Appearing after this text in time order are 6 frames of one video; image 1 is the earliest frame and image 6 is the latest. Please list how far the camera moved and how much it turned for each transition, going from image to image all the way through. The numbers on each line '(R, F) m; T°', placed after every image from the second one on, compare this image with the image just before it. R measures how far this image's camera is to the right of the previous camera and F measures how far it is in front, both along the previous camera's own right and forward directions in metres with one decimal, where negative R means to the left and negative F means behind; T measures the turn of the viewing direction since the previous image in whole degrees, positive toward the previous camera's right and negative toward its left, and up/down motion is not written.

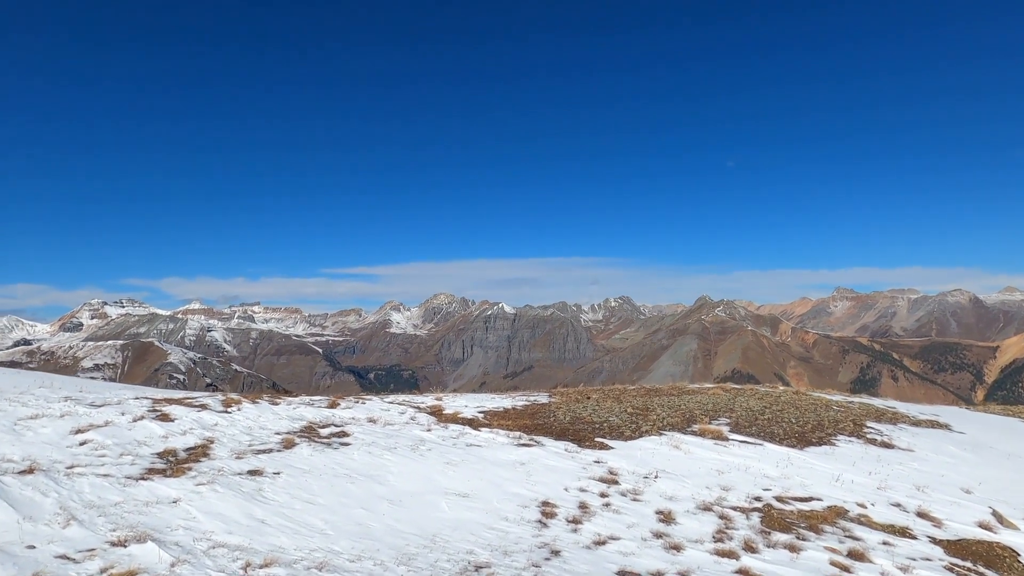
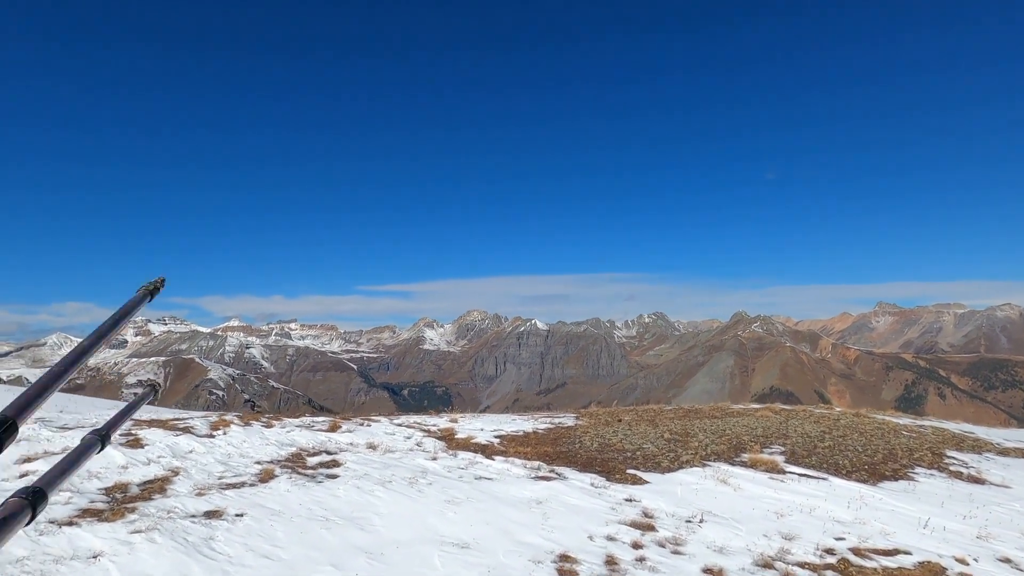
(+0.5, +2.9) m; -3°
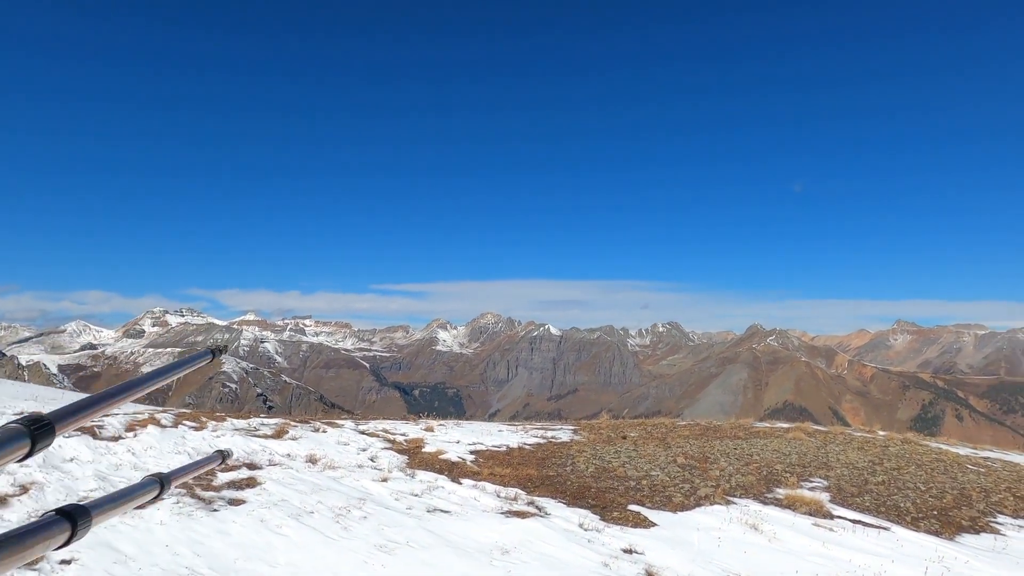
(+1.1, +4.2) m; -1°
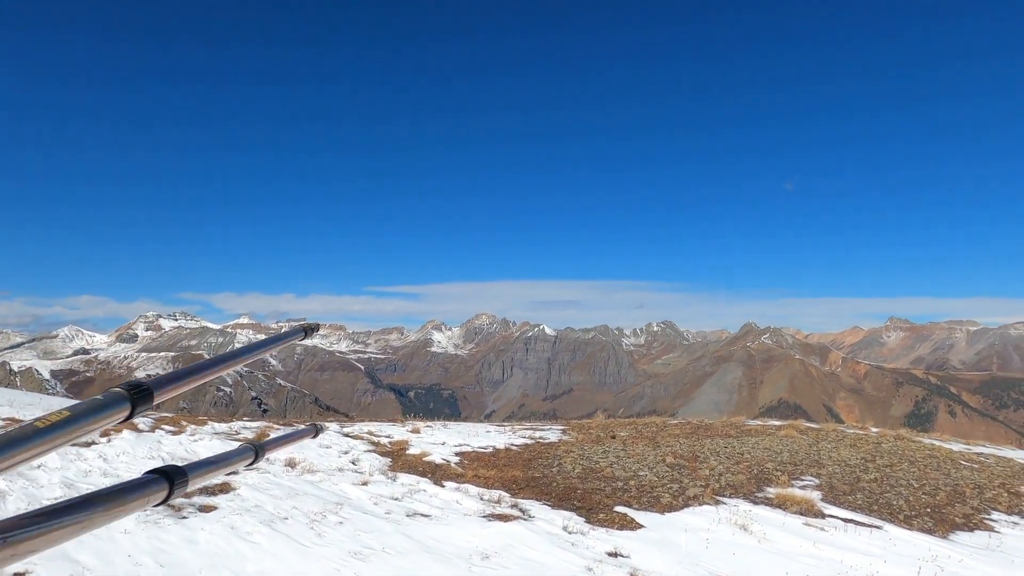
(+0.4, +0.4) m; +1°
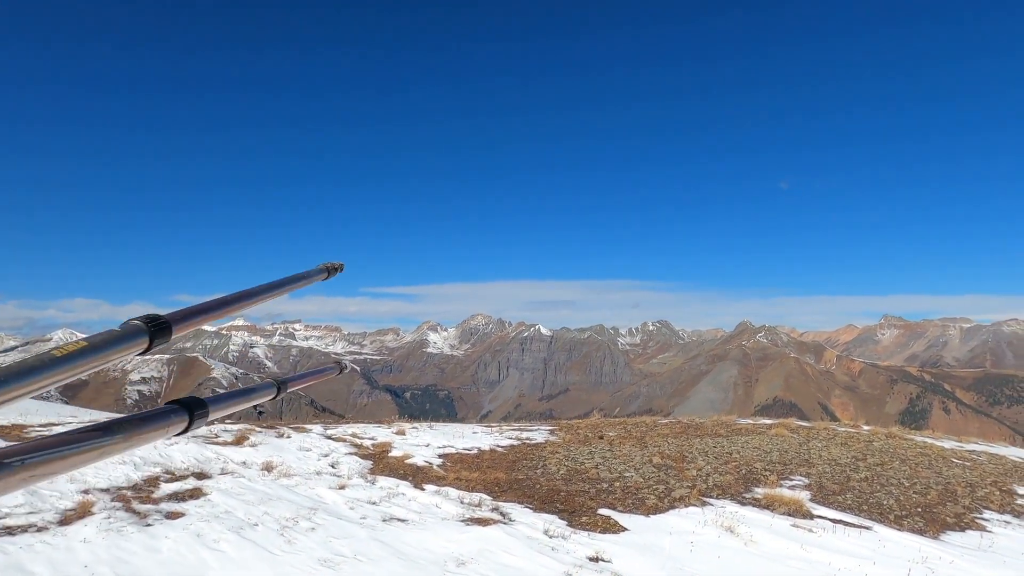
(+0.4, +0.4) m; 0°
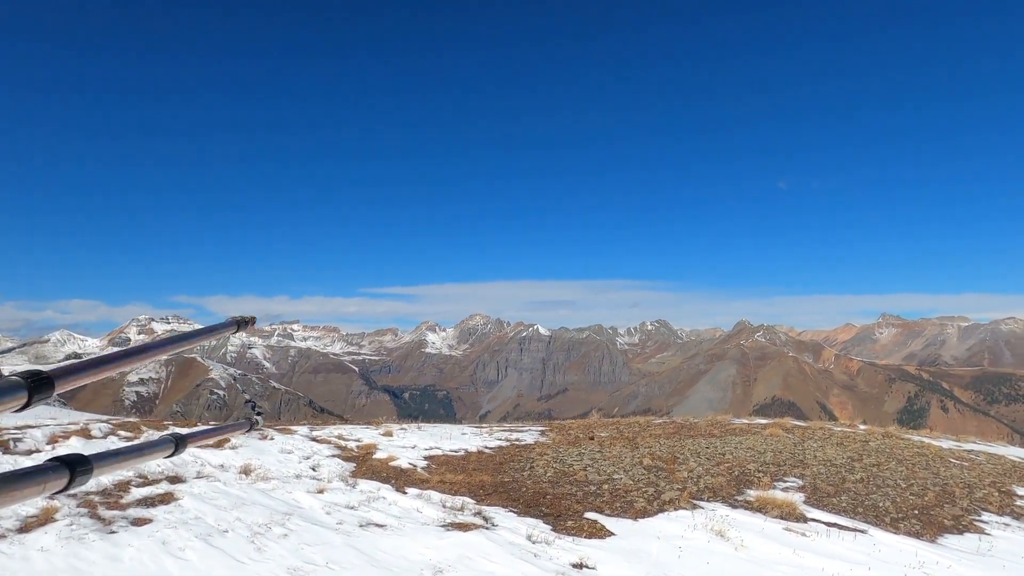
(+0.4, +0.5) m; 0°
